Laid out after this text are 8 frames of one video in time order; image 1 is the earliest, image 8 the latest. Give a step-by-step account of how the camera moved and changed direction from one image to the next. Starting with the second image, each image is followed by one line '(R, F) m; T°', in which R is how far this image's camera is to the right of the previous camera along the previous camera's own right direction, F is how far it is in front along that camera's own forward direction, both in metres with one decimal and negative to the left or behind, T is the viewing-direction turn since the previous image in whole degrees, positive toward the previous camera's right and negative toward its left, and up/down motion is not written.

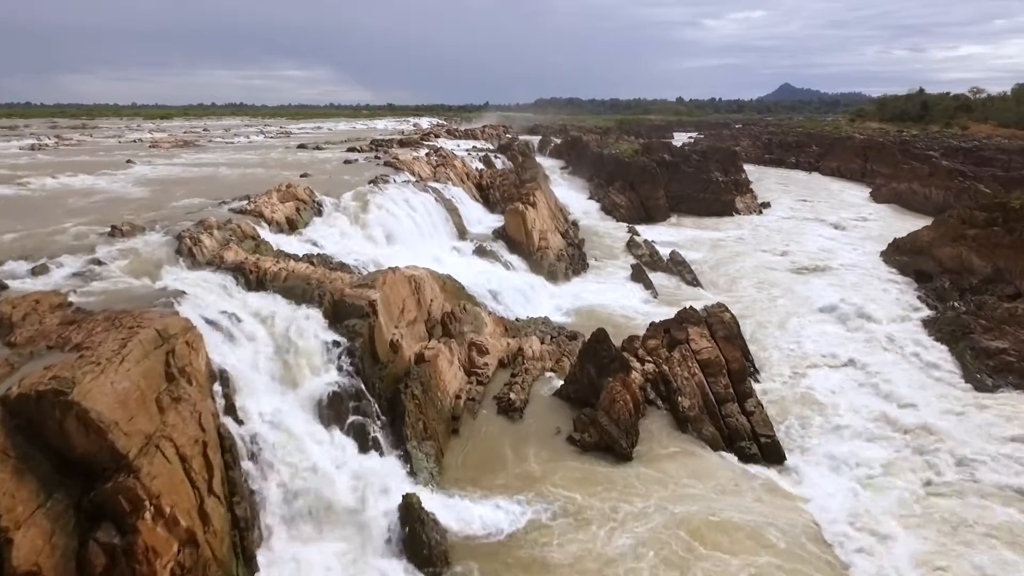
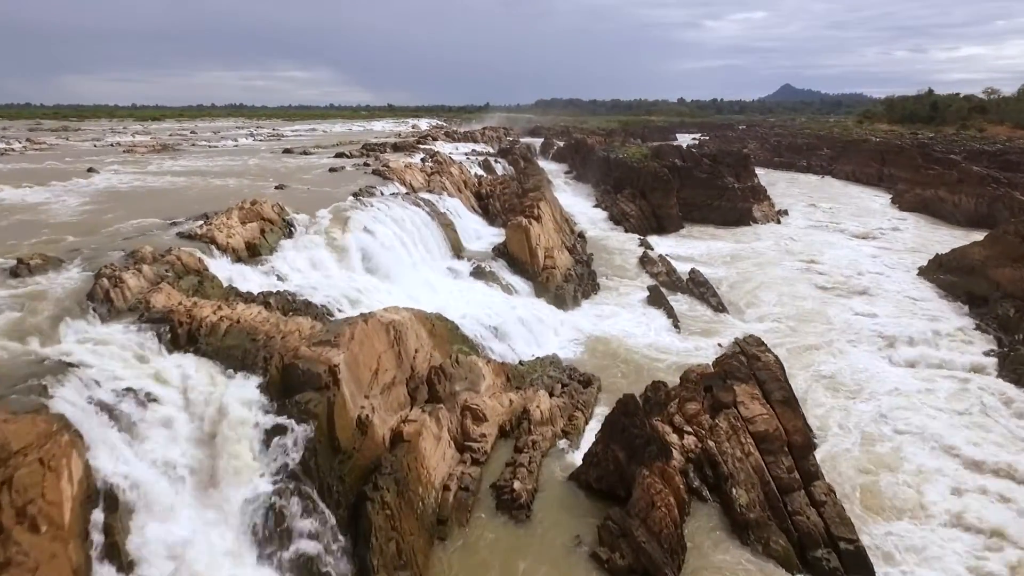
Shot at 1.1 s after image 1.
(-0.1, +3.1) m; 0°
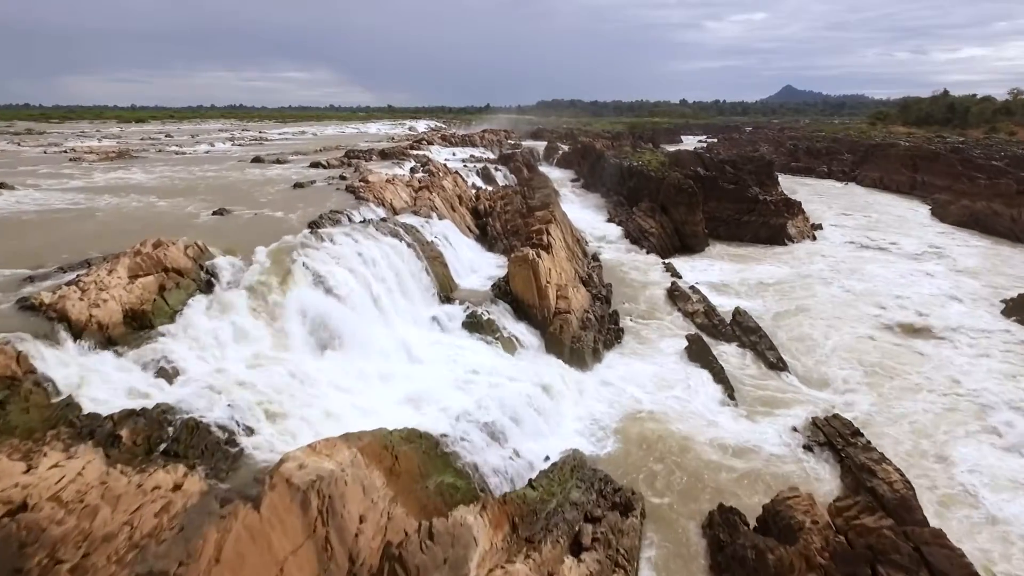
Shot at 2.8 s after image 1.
(-0.1, +5.2) m; 0°
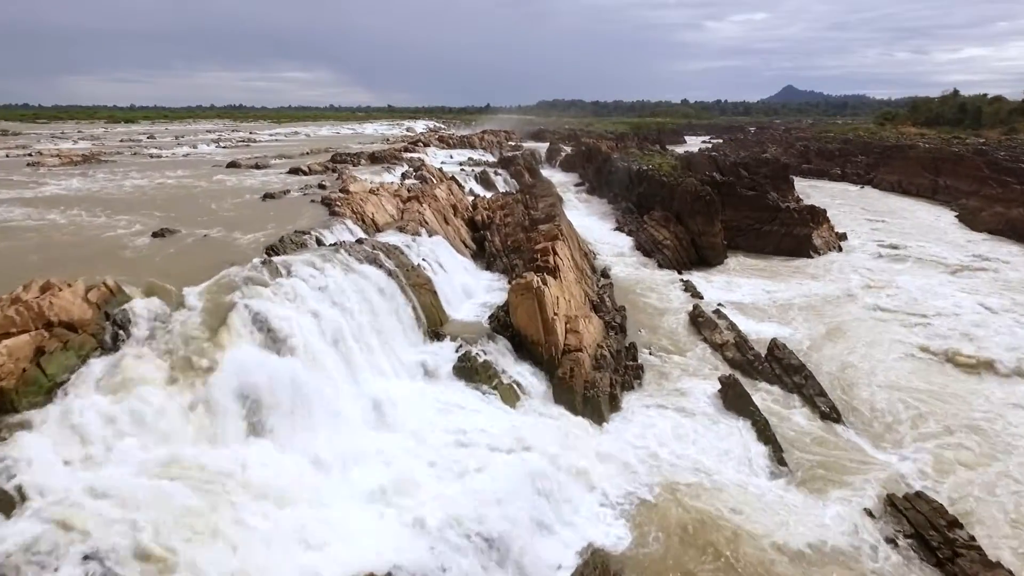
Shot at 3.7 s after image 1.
(0.0, +3.2) m; 0°
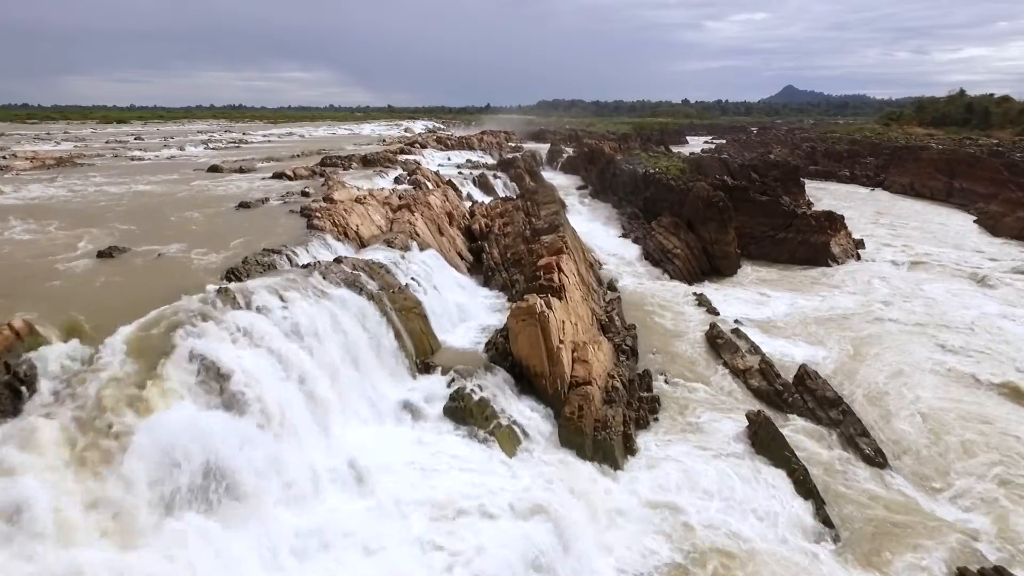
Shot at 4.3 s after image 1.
(0.0, +2.0) m; 0°
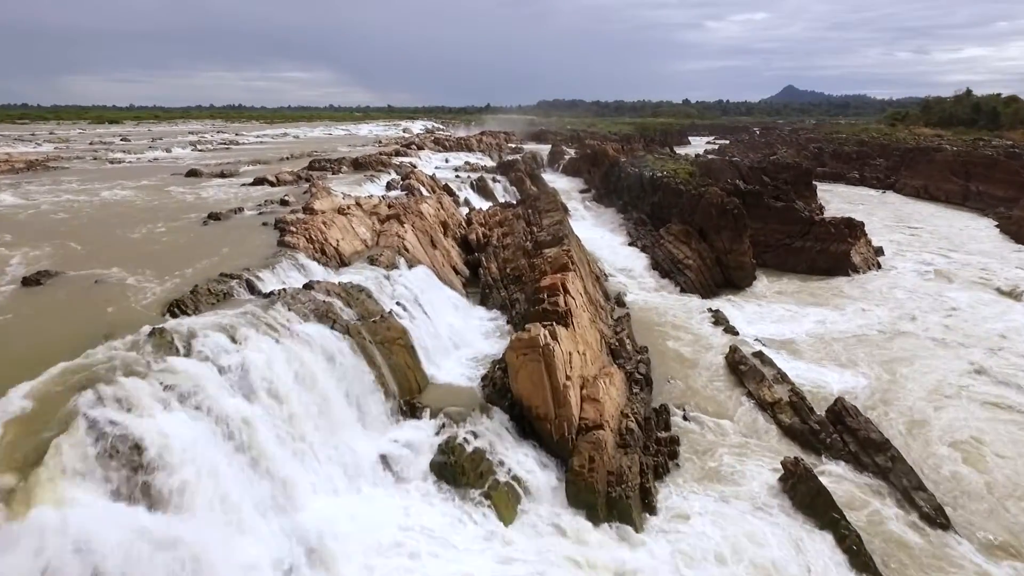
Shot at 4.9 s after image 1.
(0.0, +2.0) m; 0°
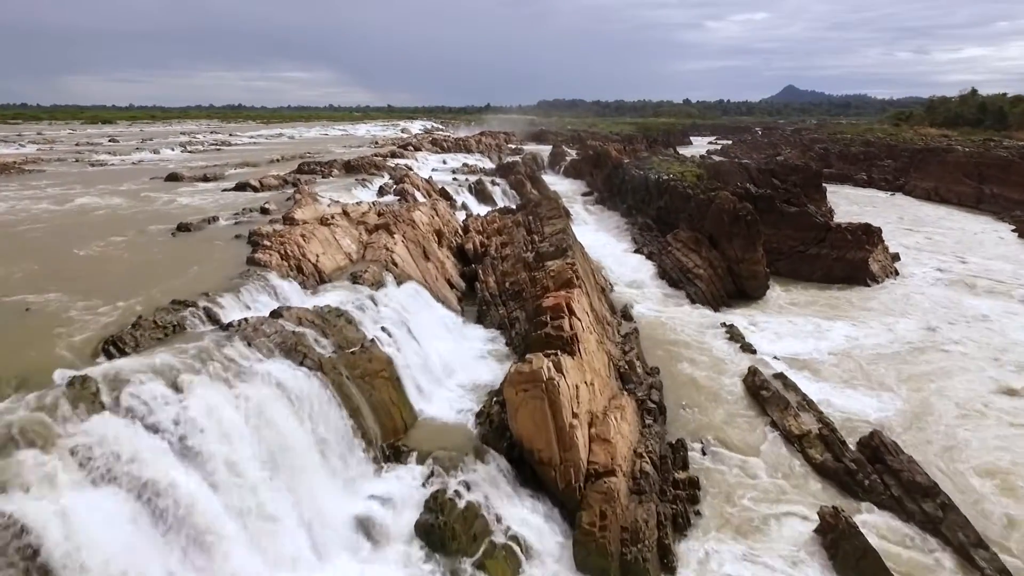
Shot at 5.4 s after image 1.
(0.0, +1.6) m; 0°
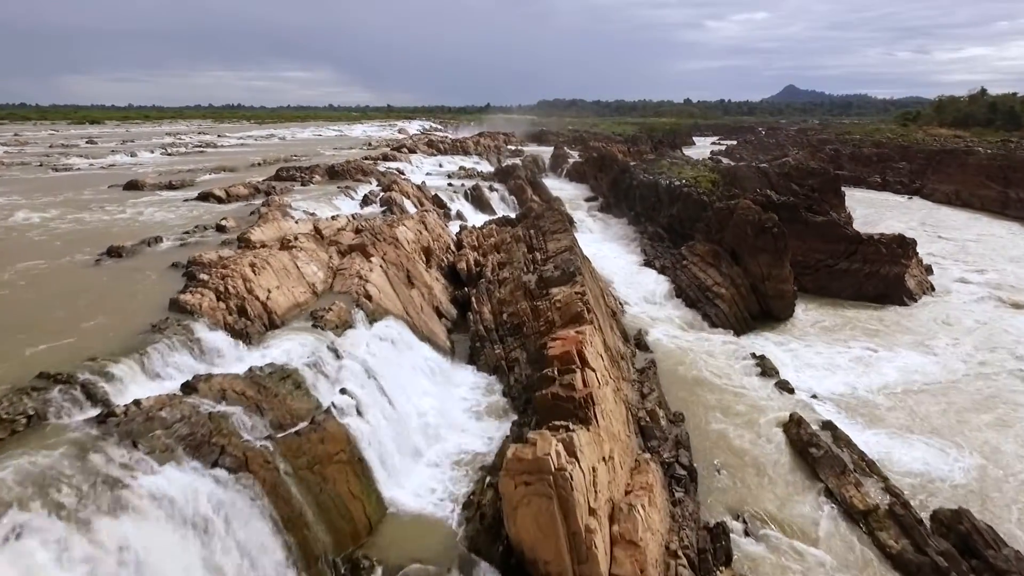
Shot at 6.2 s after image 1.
(0.0, +2.8) m; 0°
